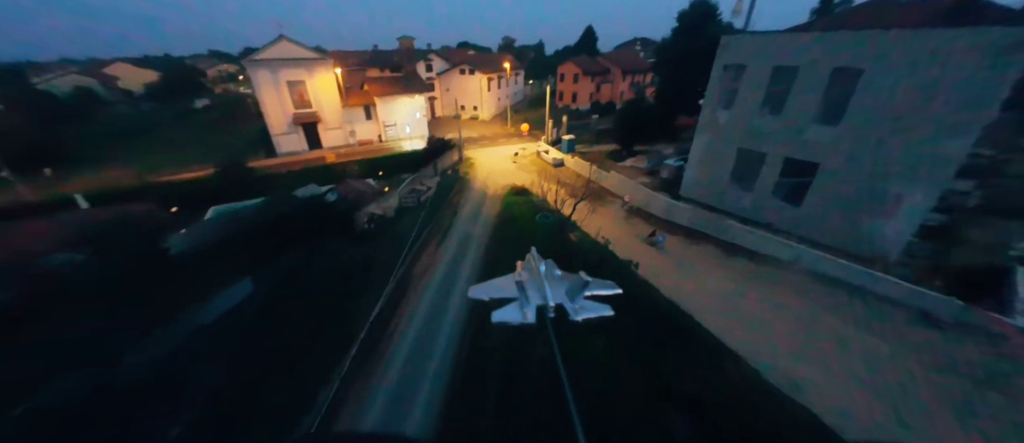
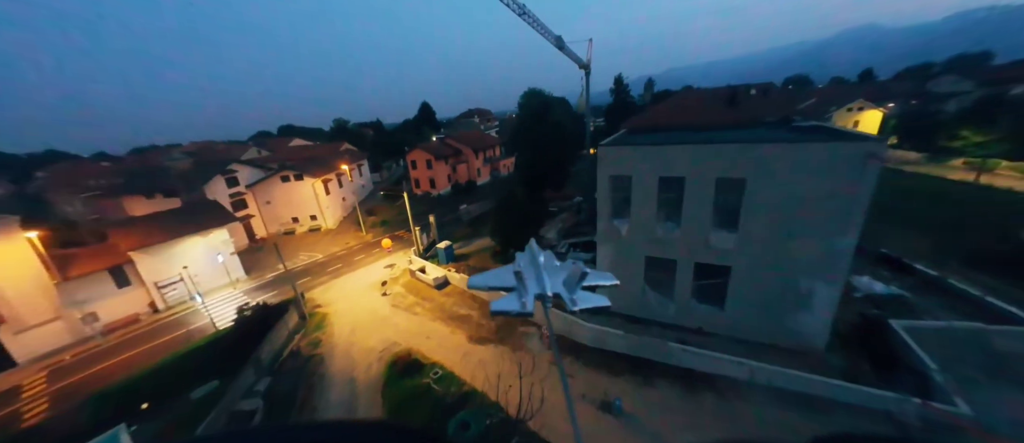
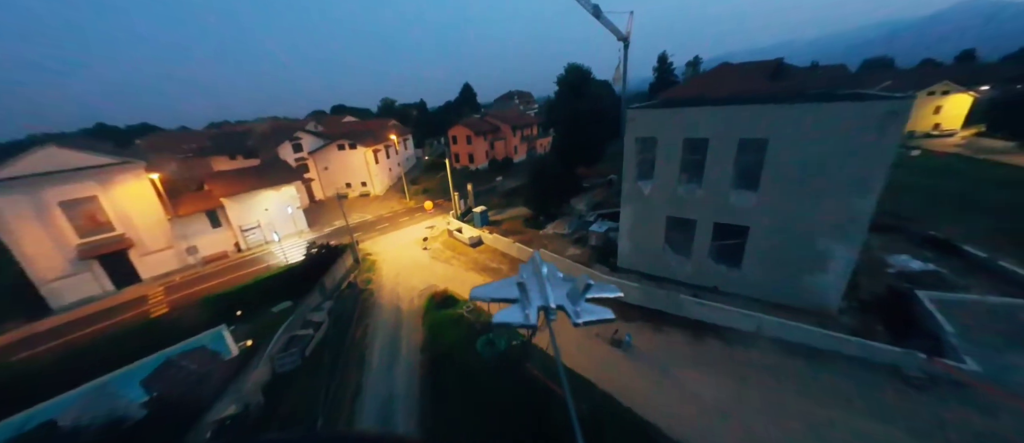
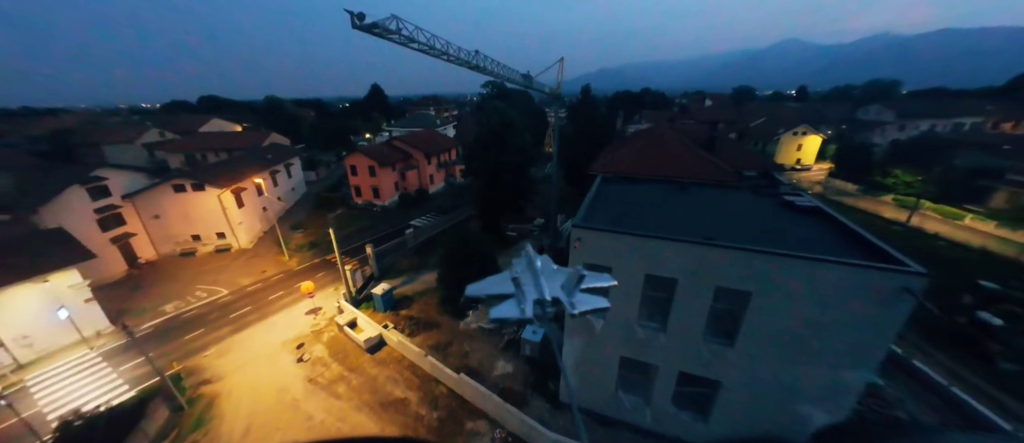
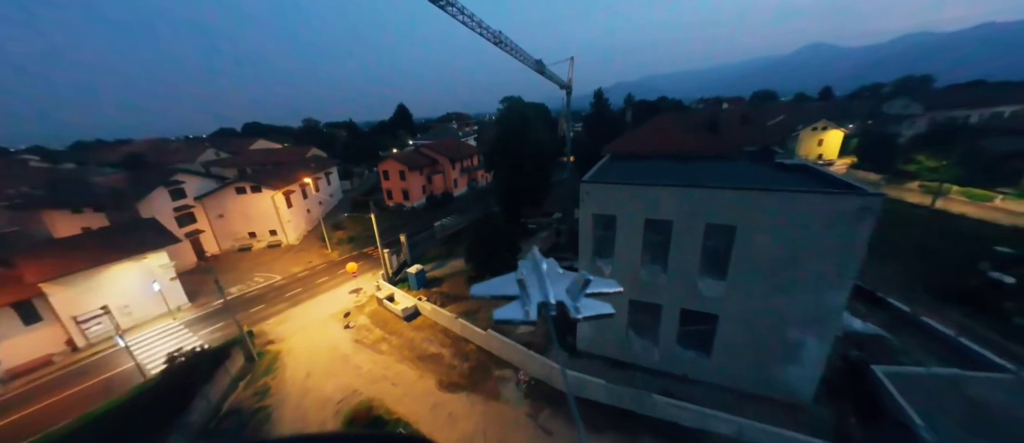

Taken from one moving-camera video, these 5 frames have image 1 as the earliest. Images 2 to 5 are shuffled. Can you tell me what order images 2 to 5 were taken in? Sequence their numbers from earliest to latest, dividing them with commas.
3, 2, 5, 4
